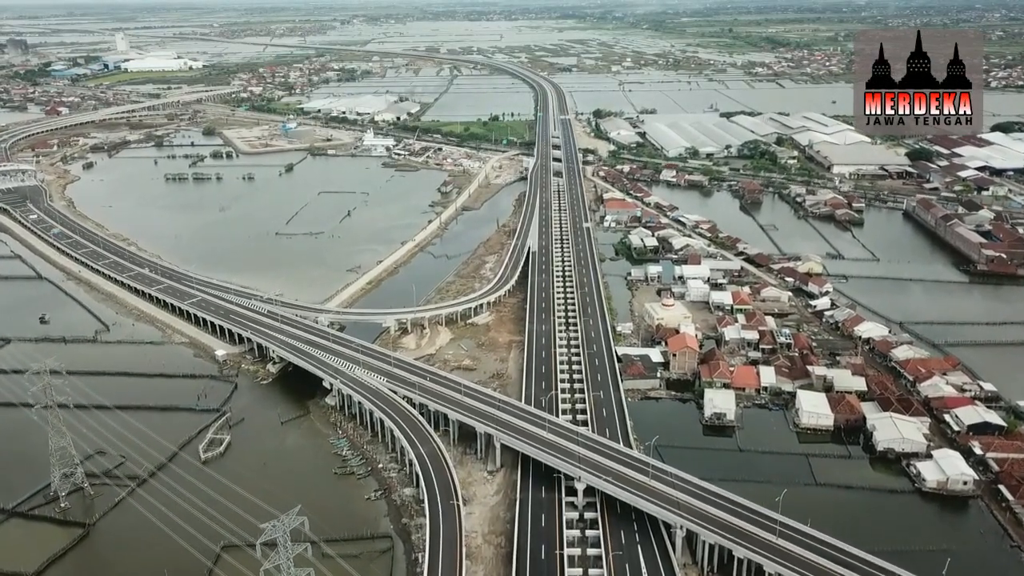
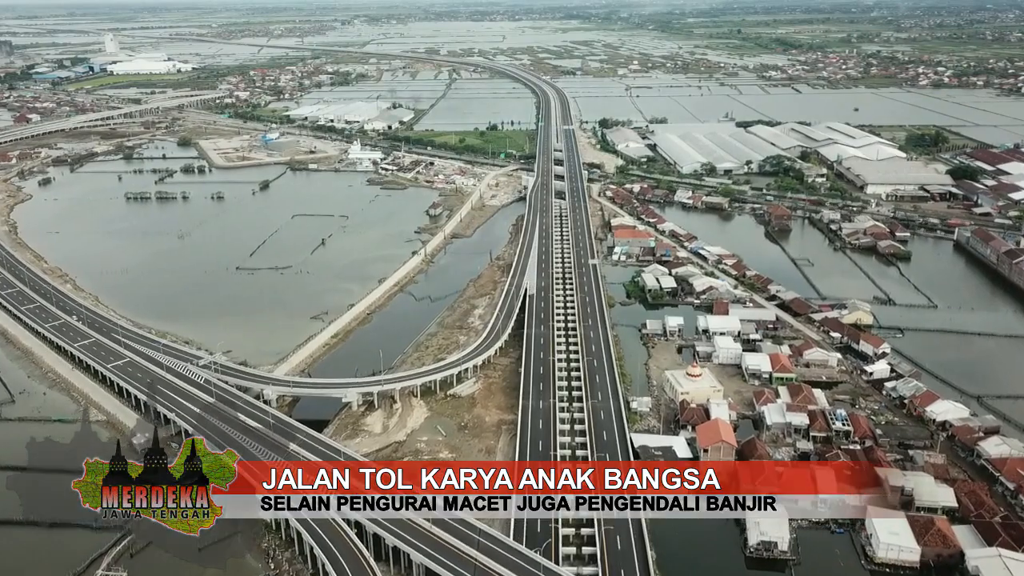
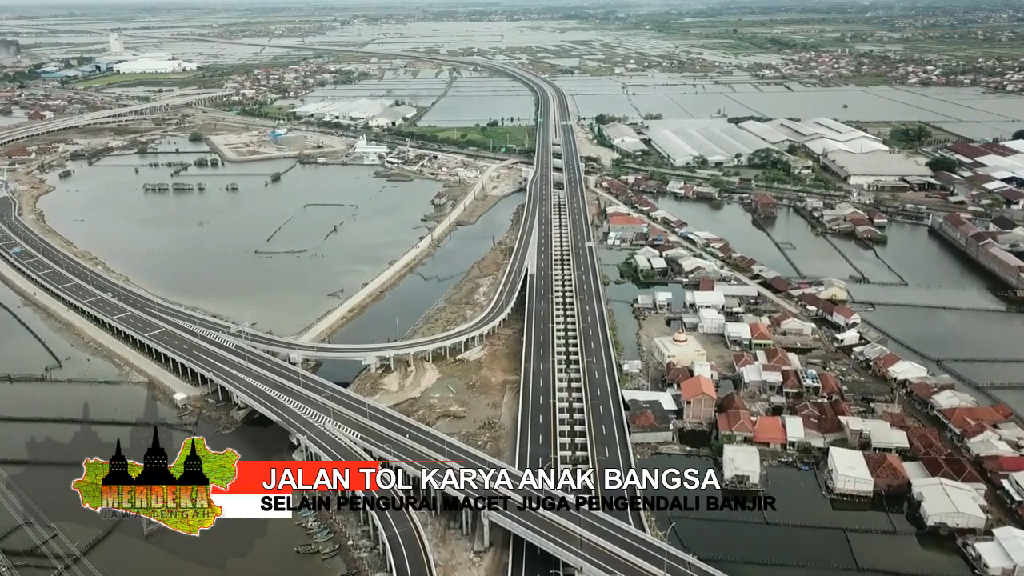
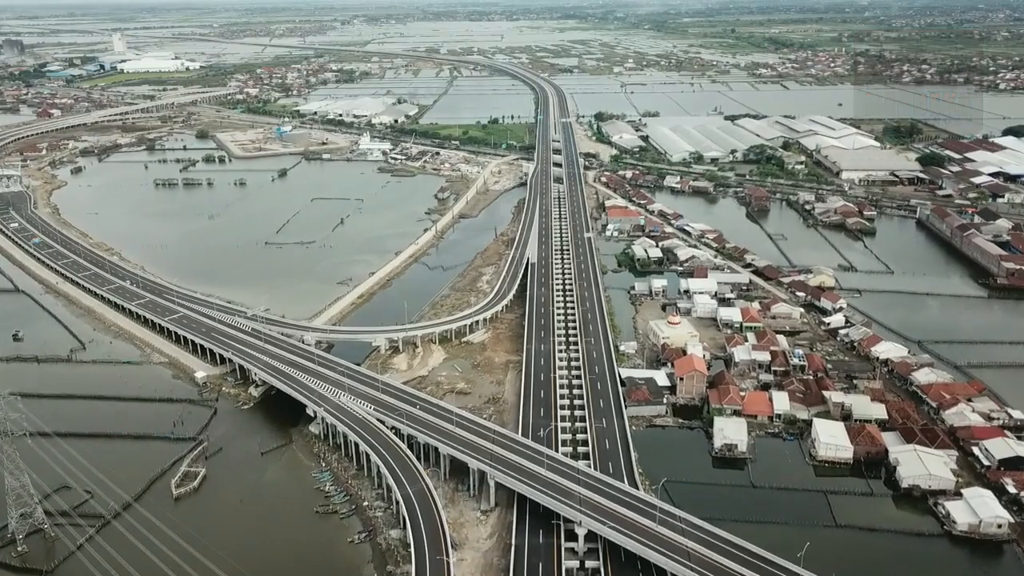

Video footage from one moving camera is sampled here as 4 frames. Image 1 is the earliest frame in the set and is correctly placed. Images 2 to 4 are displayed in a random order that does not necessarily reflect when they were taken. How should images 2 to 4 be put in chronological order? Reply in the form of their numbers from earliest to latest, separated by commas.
4, 3, 2
